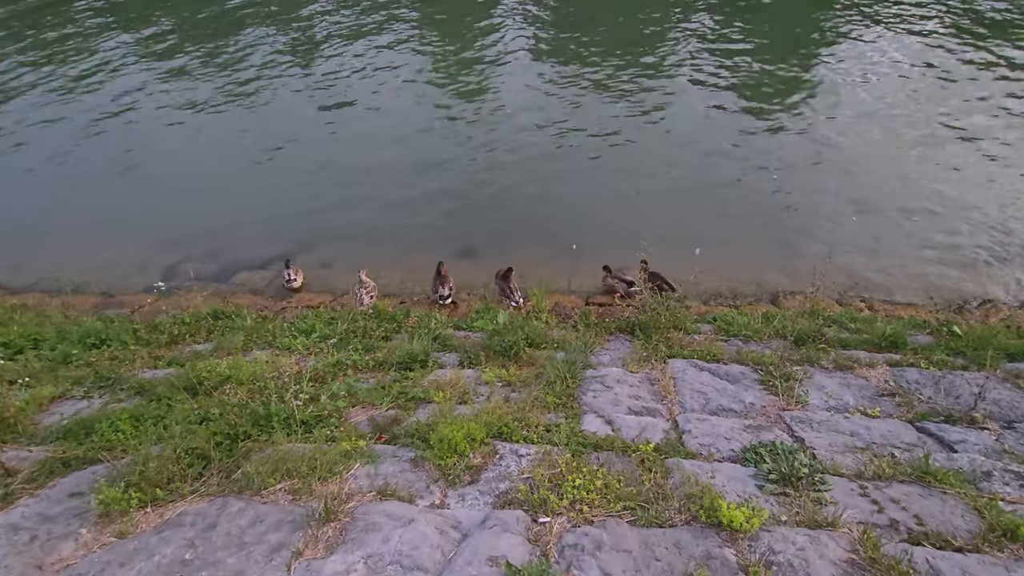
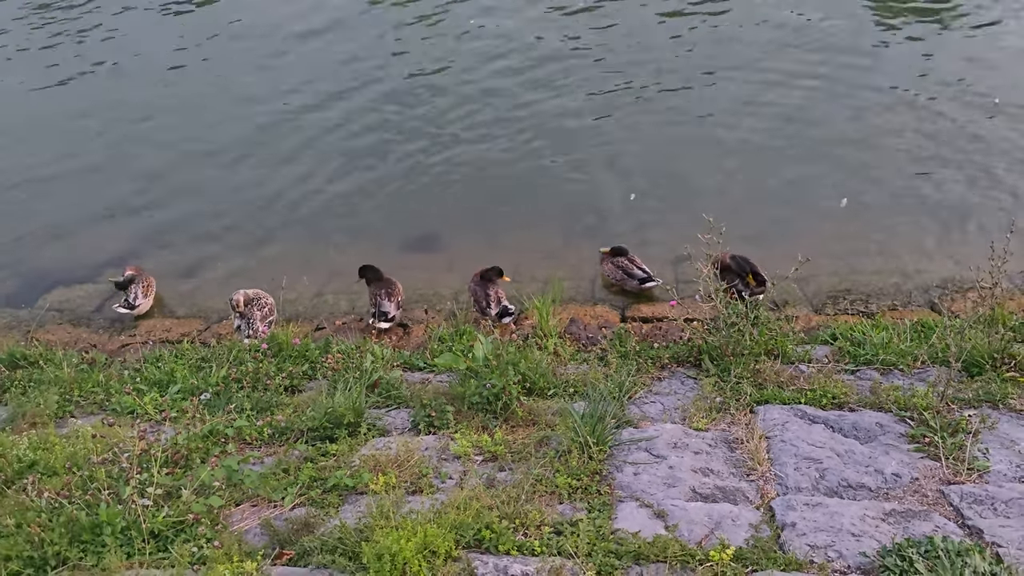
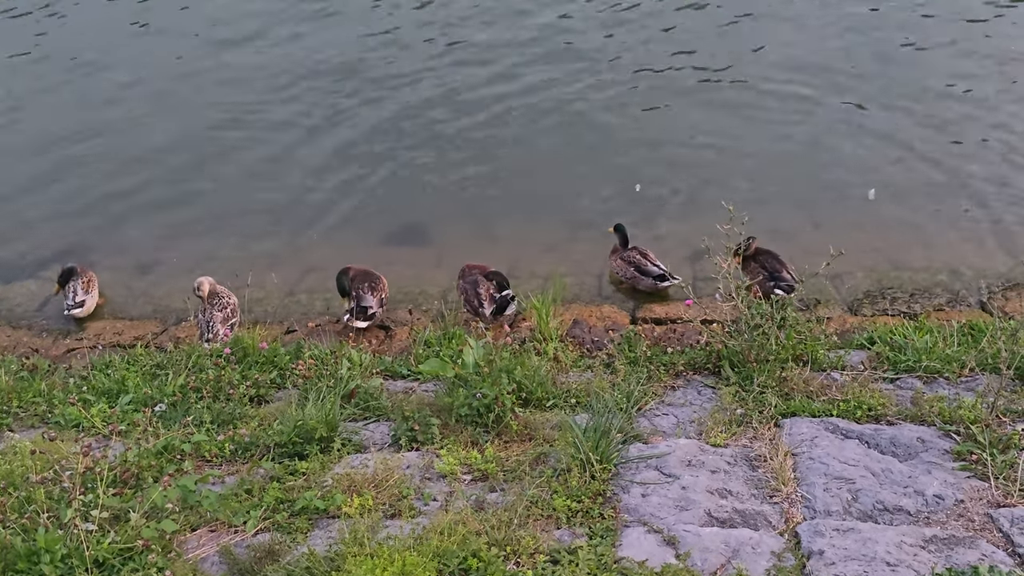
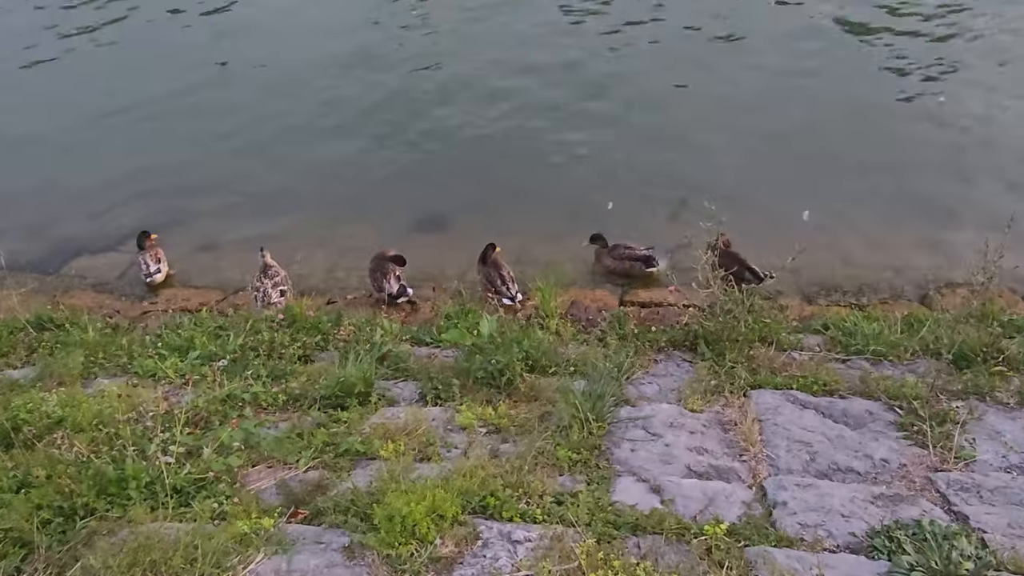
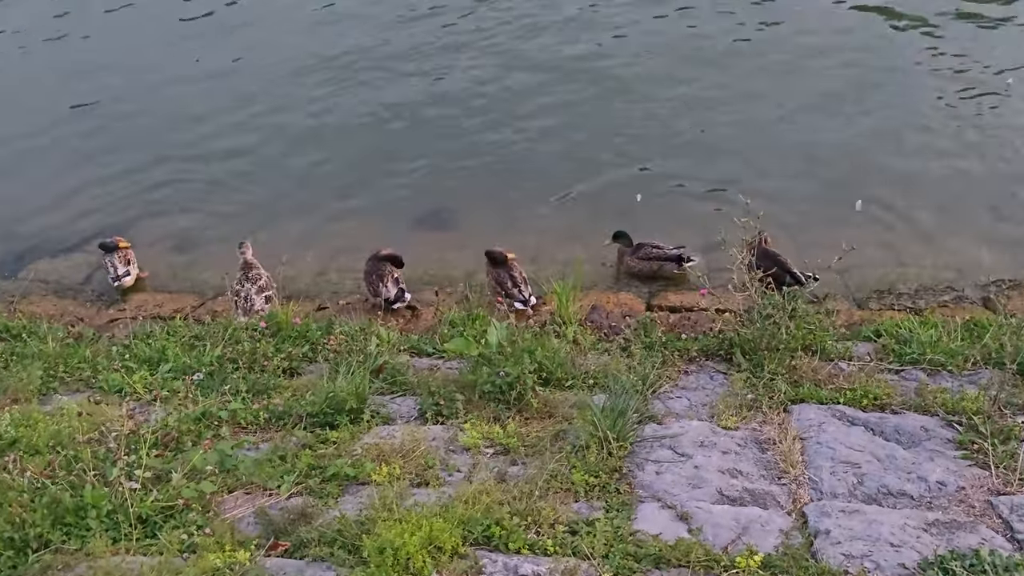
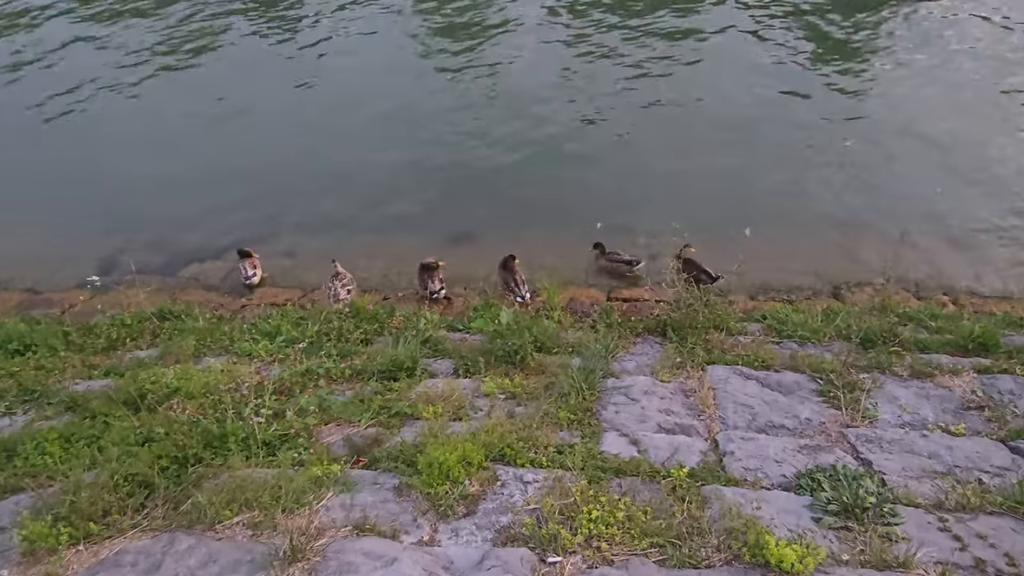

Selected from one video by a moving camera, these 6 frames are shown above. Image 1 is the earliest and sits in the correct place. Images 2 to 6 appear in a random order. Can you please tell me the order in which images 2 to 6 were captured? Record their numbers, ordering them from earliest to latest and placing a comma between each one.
6, 4, 5, 3, 2
